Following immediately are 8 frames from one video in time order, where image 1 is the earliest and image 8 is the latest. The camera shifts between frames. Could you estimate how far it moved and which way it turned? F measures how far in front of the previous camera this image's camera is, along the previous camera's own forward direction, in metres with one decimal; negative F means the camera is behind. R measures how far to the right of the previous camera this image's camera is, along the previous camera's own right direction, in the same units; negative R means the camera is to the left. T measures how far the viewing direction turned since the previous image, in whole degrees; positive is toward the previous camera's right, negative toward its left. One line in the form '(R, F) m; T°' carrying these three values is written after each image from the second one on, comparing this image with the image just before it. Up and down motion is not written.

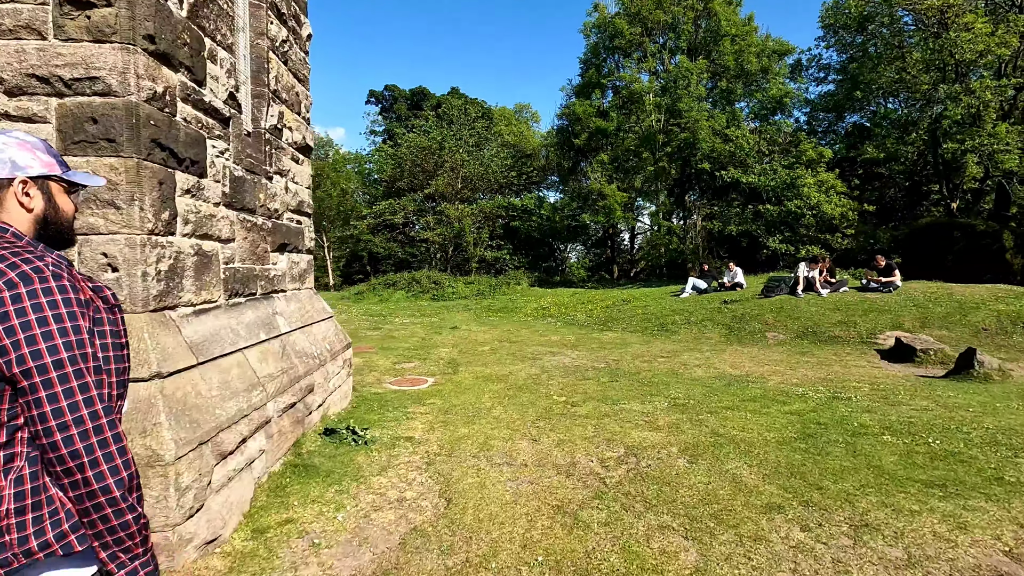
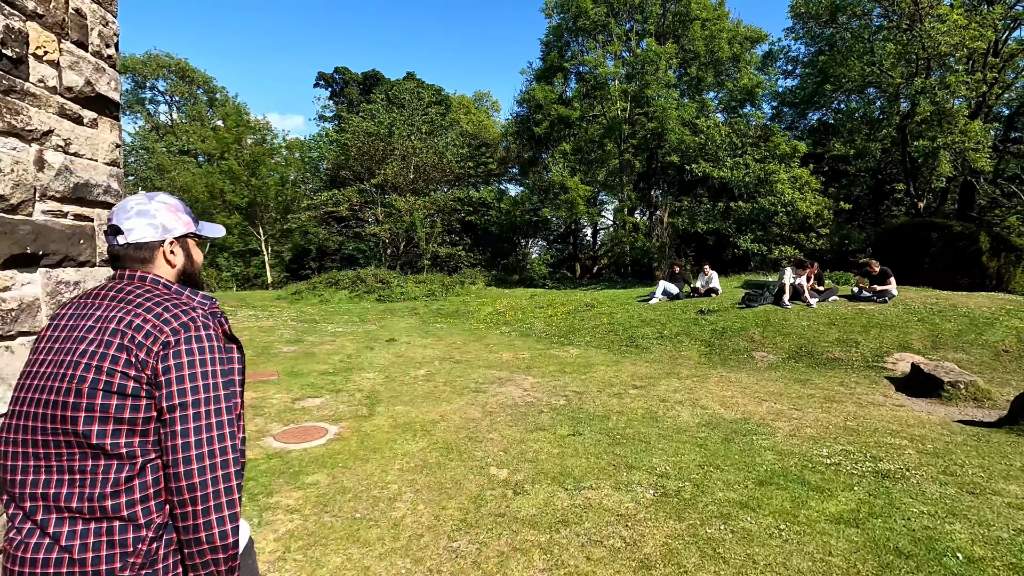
(+0.3, +1.7) m; +4°
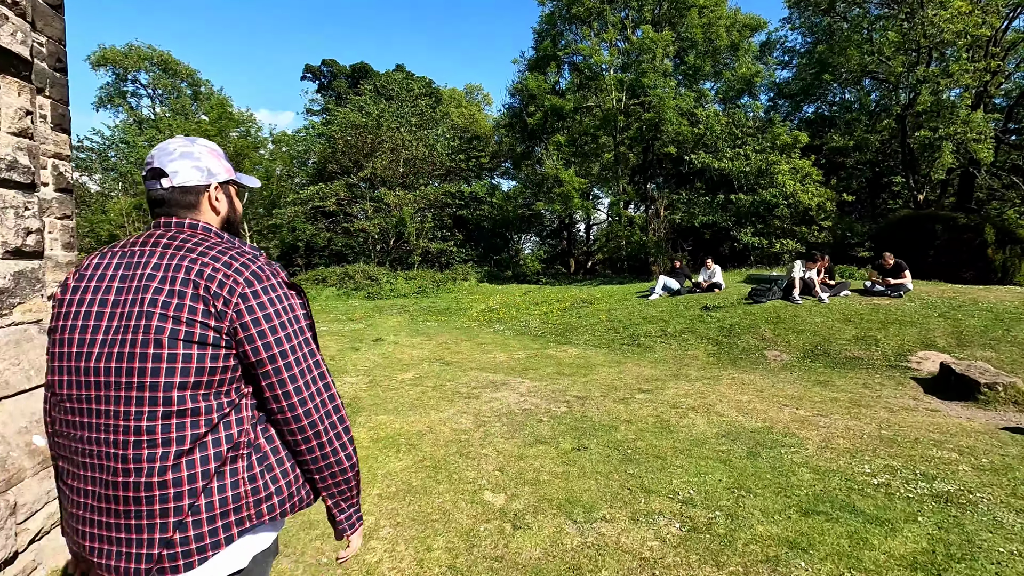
(0.0, +0.6) m; +1°
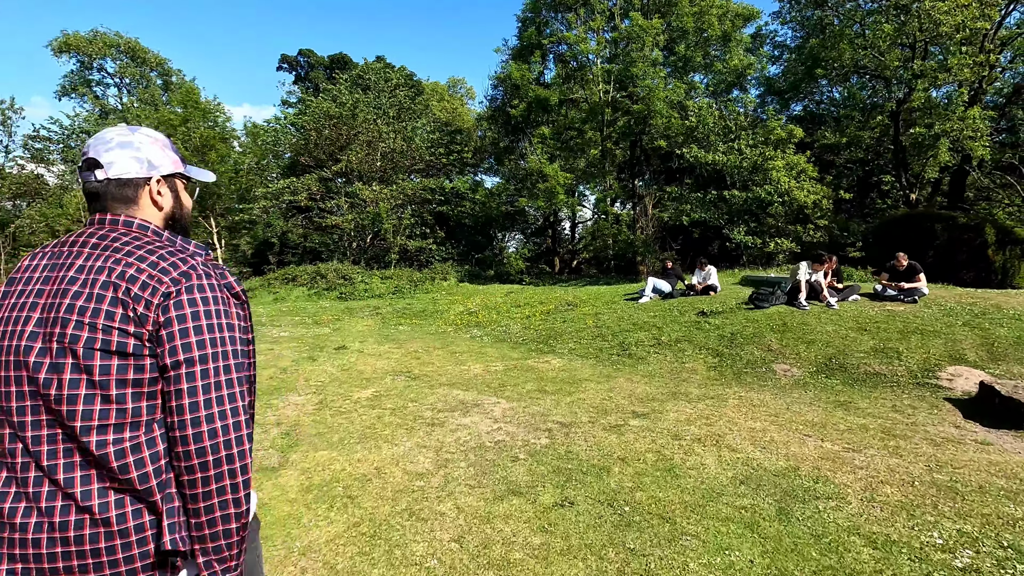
(+0.1, +0.9) m; +2°
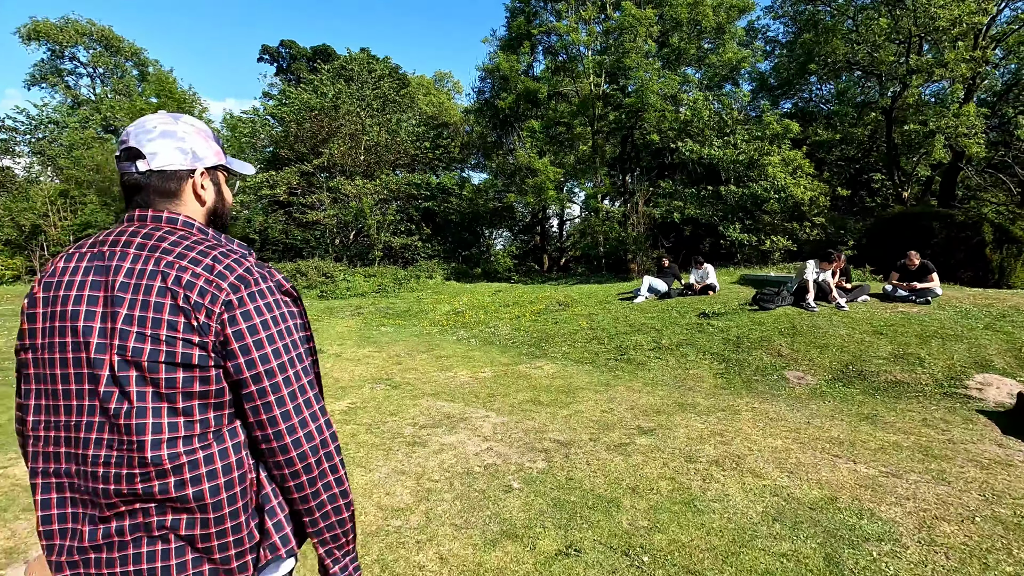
(0.0, +0.6) m; +1°
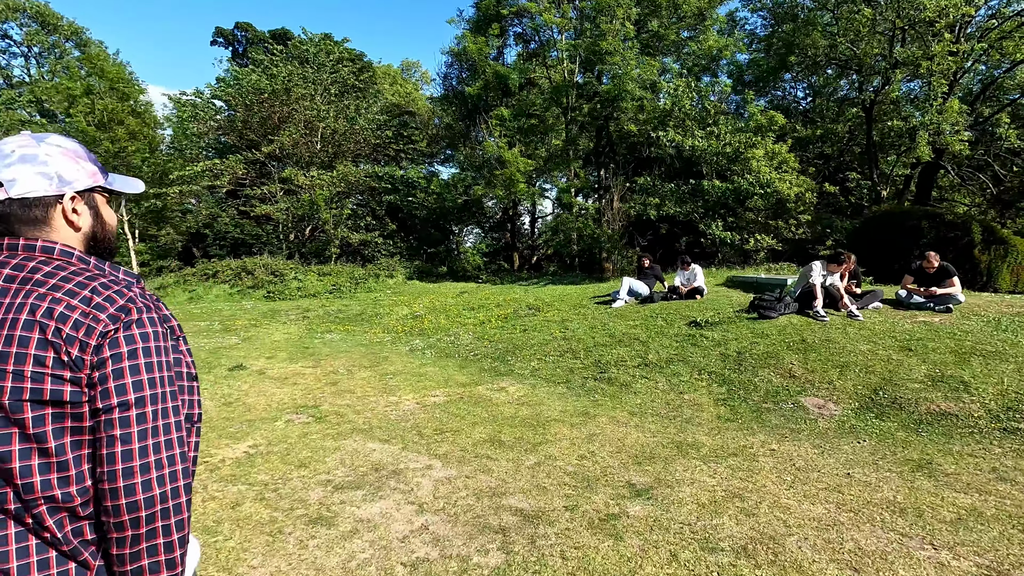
(+0.2, +1.3) m; +3°
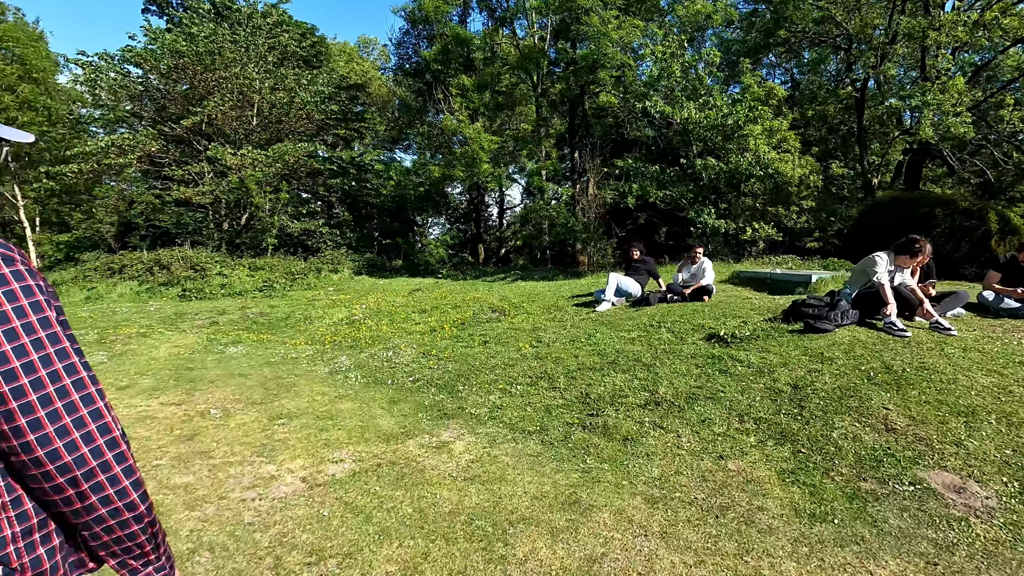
(+0.2, +2.1) m; +3°
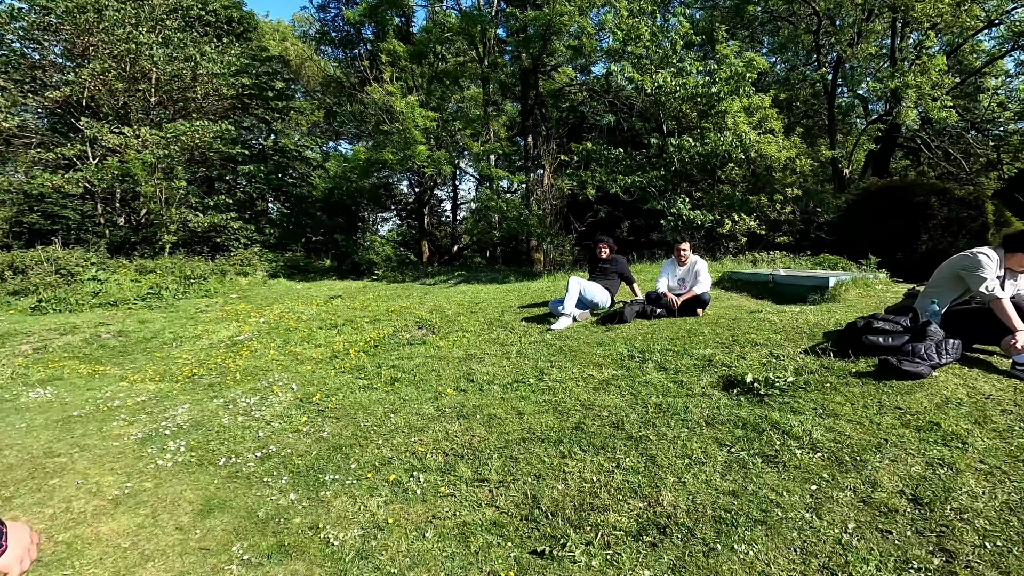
(+0.3, +2.0) m; +4°
